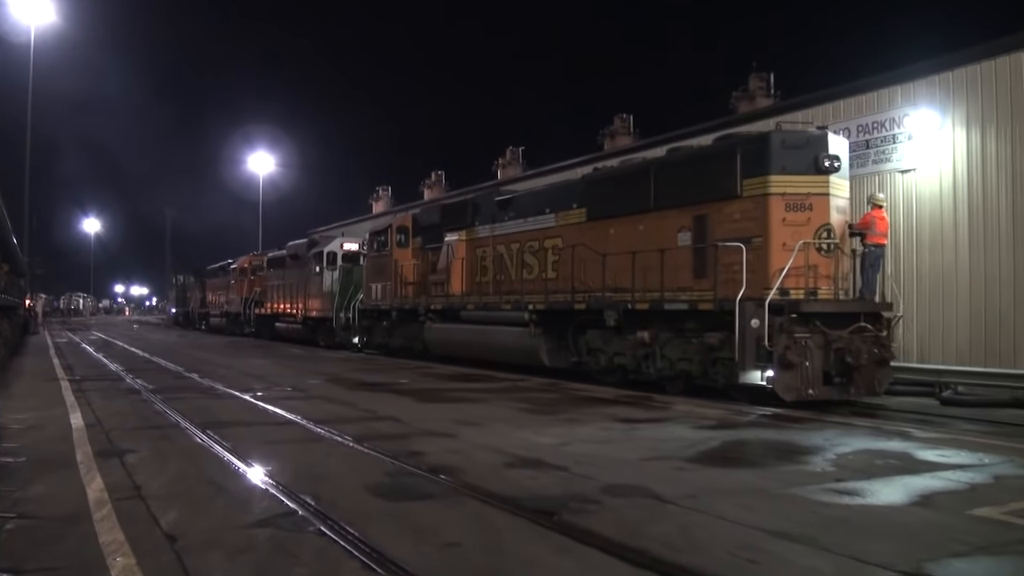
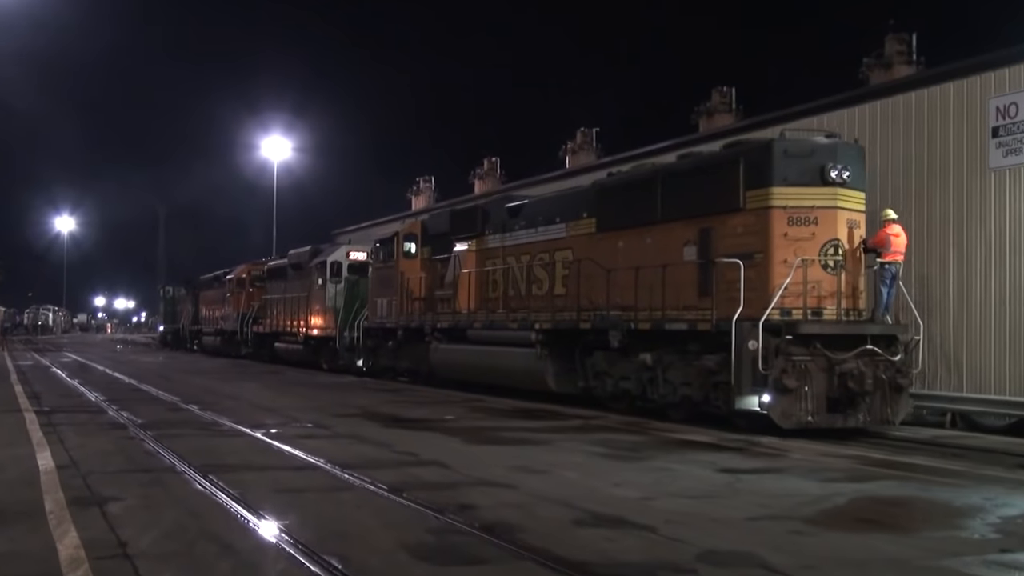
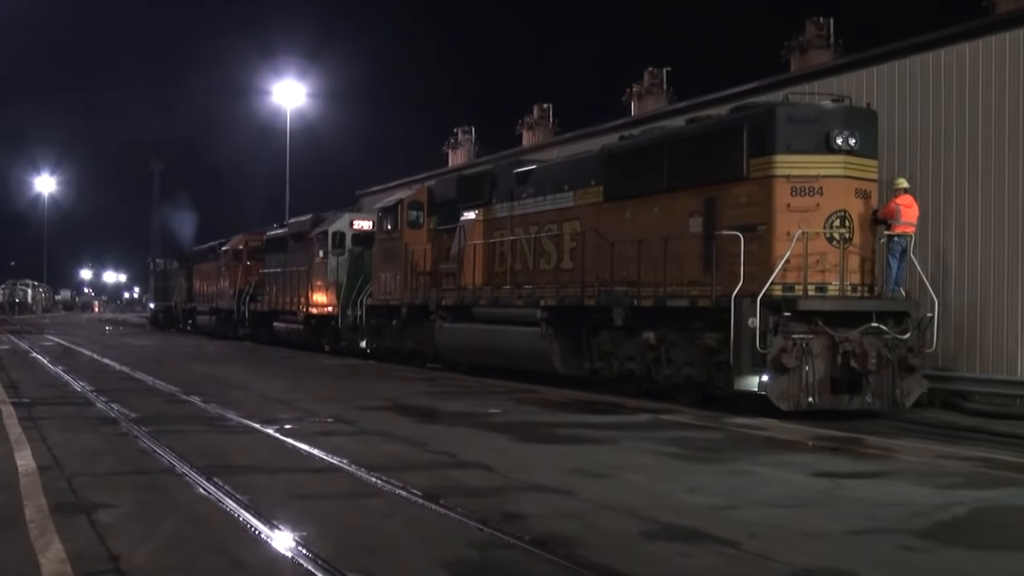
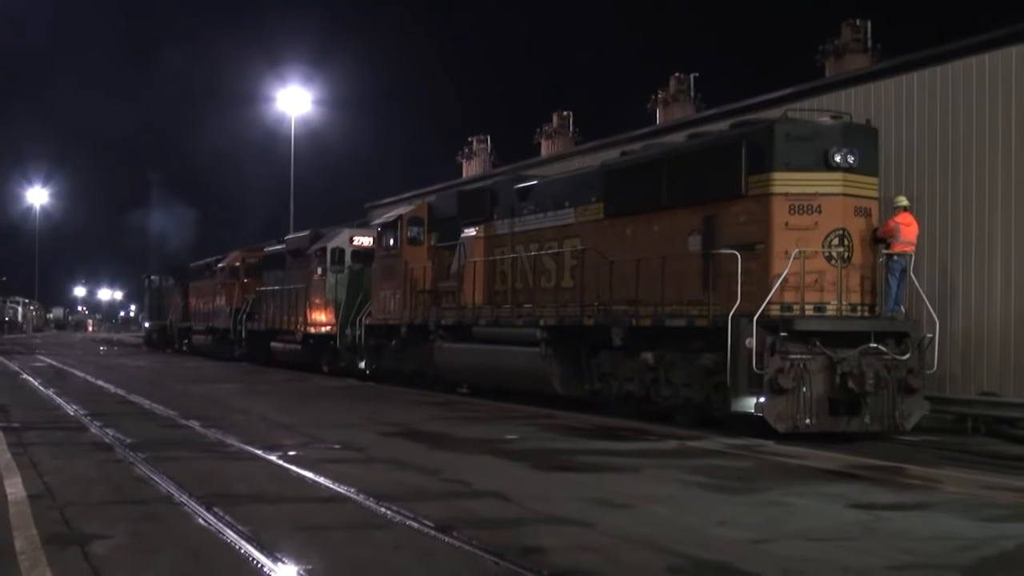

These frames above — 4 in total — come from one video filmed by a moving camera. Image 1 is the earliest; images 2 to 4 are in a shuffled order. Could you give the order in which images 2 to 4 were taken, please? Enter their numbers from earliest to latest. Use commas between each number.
2, 3, 4
